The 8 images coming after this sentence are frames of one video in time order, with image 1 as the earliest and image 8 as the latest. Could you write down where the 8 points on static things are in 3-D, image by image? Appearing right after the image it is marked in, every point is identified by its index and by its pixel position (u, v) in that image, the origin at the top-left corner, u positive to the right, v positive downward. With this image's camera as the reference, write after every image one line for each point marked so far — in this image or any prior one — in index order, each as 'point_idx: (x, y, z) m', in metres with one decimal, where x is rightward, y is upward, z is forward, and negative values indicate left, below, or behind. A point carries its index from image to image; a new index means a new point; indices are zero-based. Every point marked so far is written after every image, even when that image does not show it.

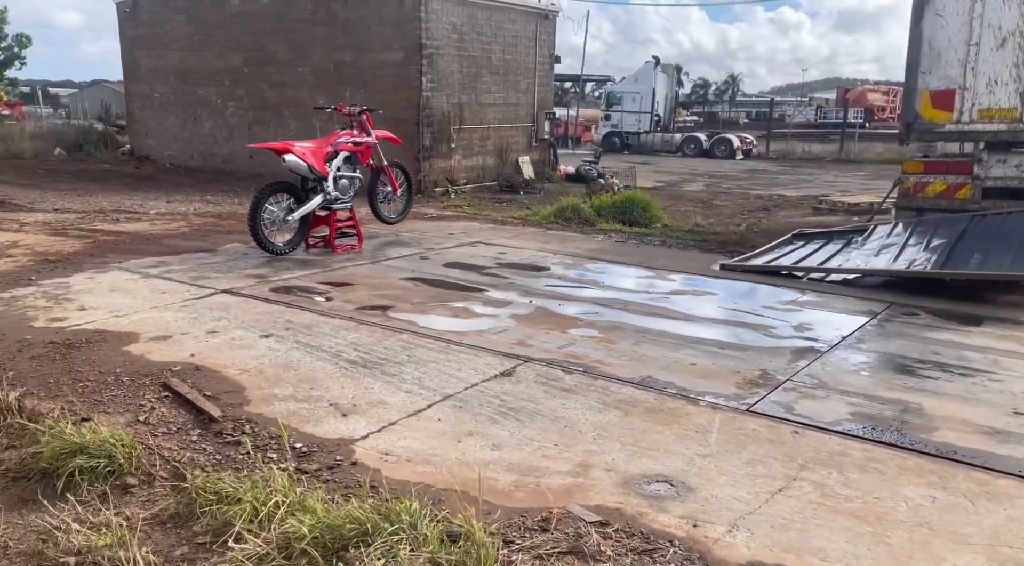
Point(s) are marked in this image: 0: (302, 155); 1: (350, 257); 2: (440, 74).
0: (-1.9, +1.2, +7.2) m
1: (-1.5, +0.2, +7.4) m
2: (-1.6, +4.8, +18.1) m
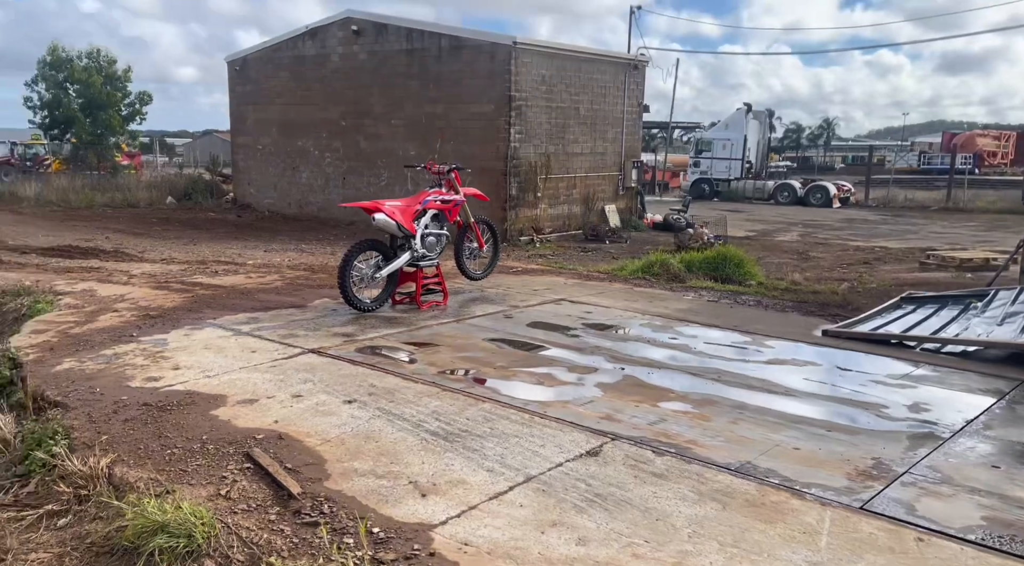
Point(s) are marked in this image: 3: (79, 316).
0: (-1.1, +0.6, +7.3) m
1: (-0.7, -0.3, +7.4) m
2: (+0.4, +3.7, +18.3) m
3: (-3.9, -0.3, +7.0) m
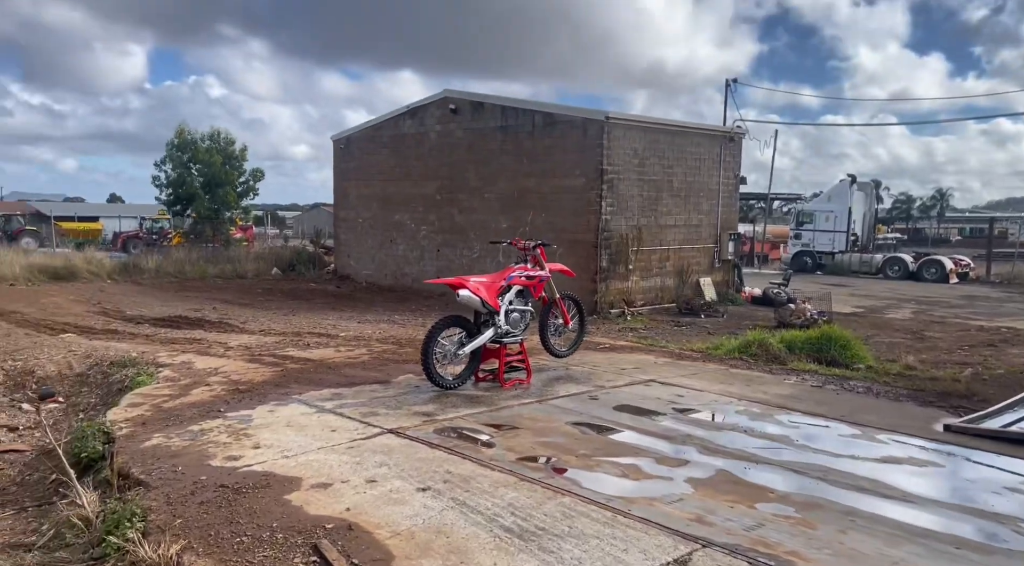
0: (-0.3, -0.1, +7.2) m
1: (+0.1, -1.0, +7.2) m
2: (+2.5, +2.0, +18.1) m
3: (-3.1, -1.0, +7.2) m
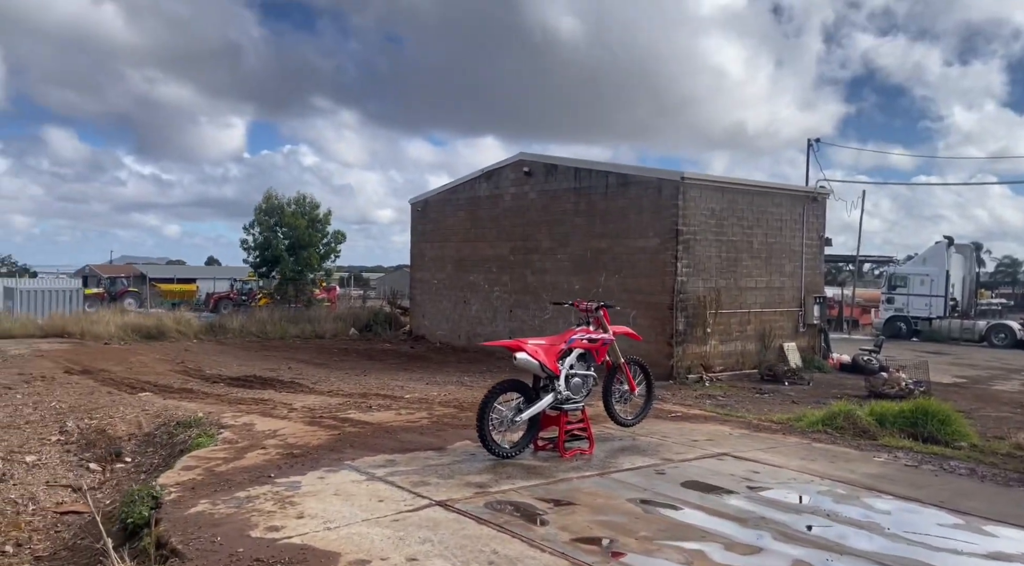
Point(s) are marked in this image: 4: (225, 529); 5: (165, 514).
0: (+0.2, -0.6, +6.9) m
1: (+0.6, -1.6, +6.7) m
2: (+4.2, +0.5, +17.6) m
3: (-2.6, -1.5, +7.1) m
4: (-1.8, -1.6, +5.0) m
5: (-2.3, -1.6, +5.3) m
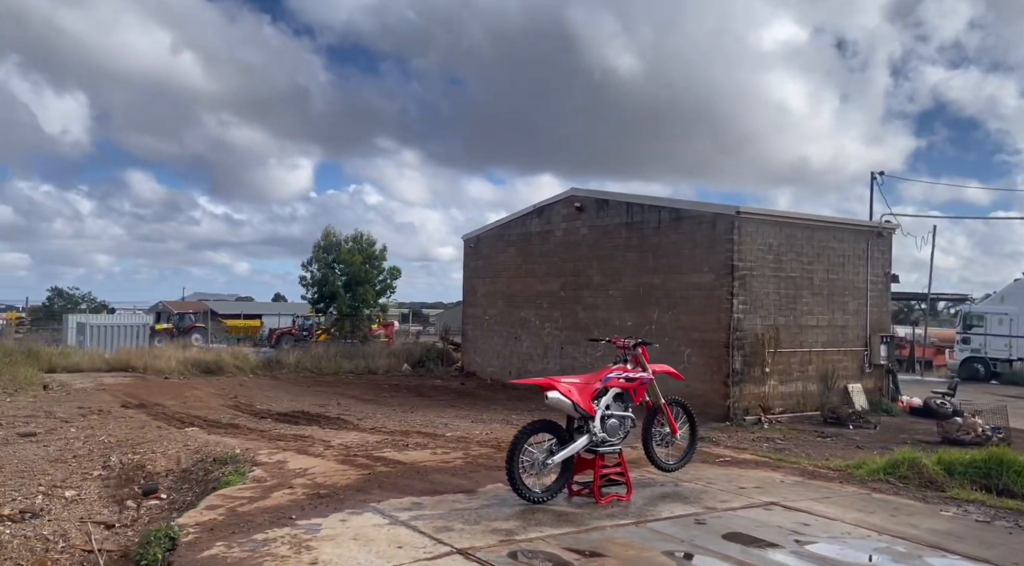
0: (+0.5, -0.9, +6.6) m
1: (+0.8, -1.9, +6.4) m
2: (+5.2, -0.3, +17.0) m
3: (-2.3, -1.8, +6.9) m
4: (-1.7, -1.8, +4.9) m
5: (-2.2, -1.8, +5.2) m
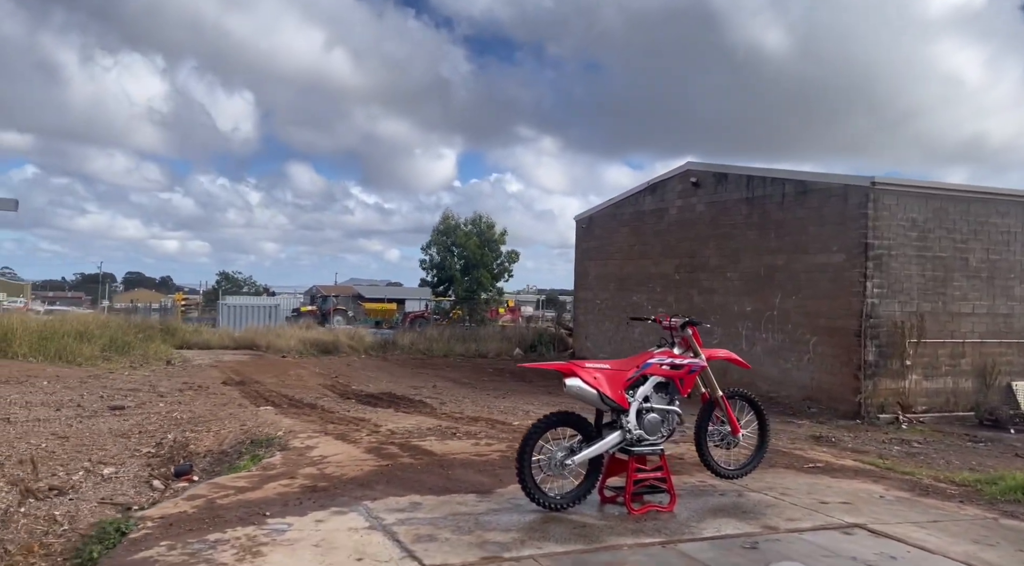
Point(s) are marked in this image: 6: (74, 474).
0: (+0.6, -0.7, +5.4) m
1: (+0.9, -1.6, +5.2) m
2: (+7.1, +0.1, +14.9) m
3: (-2.1, -1.6, +6.3) m
4: (-1.9, -1.6, +4.2) m
5: (-2.3, -1.6, +4.6) m
6: (-4.6, -2.0, +8.2) m
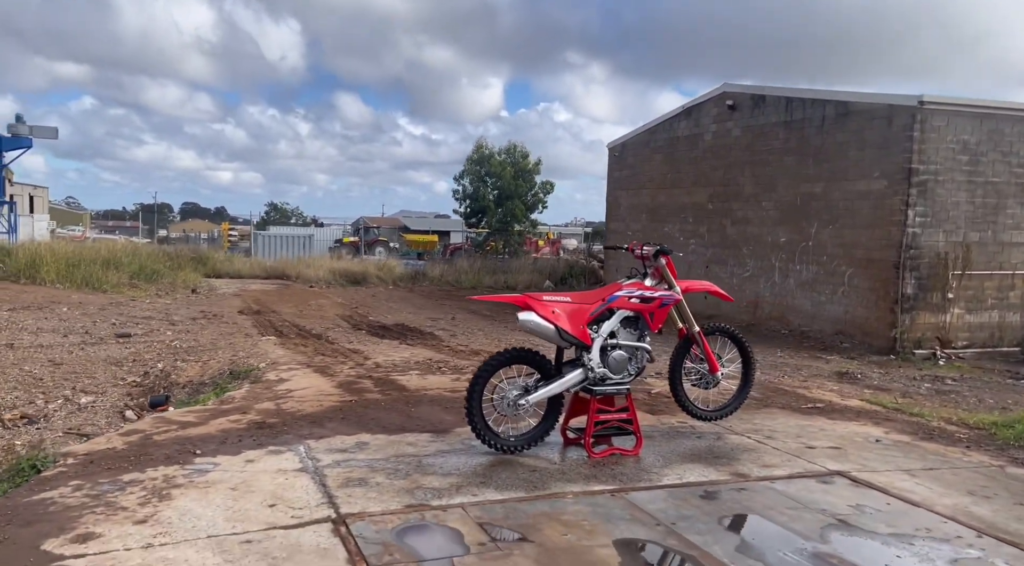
0: (+0.2, -0.2, +4.9) m
1: (+0.5, -1.2, +4.7) m
2: (+7.3, +1.4, +13.9) m
3: (-2.3, -1.0, +6.0) m
4: (-2.3, -1.2, +3.9) m
5: (-2.7, -1.1, +4.3) m
6: (-4.7, -1.2, +8.0) m
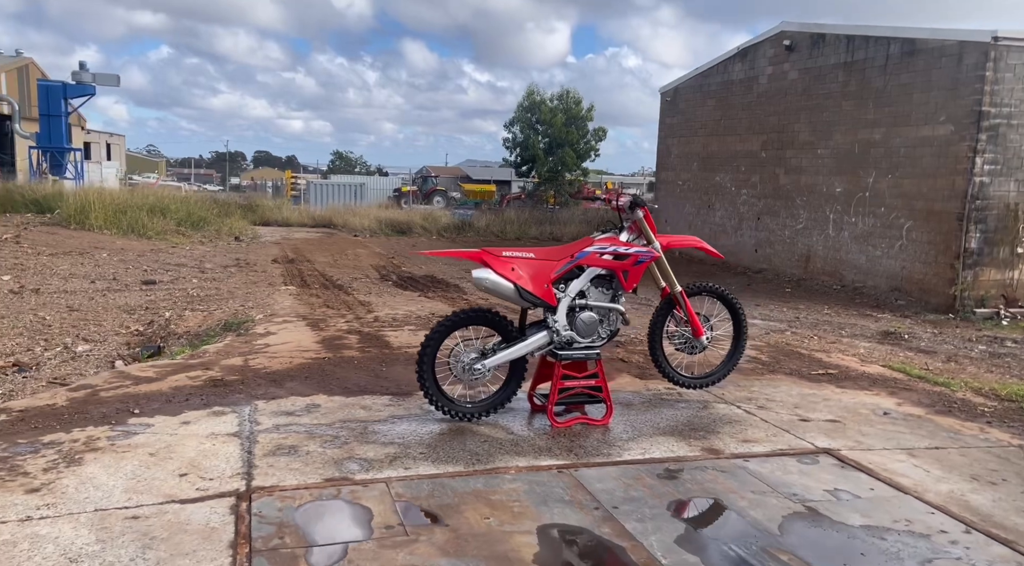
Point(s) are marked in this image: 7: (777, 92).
0: (0.0, +0.1, +4.5) m
1: (+0.3, -0.9, +4.3) m
2: (+7.8, +2.1, +12.7) m
3: (-2.5, -0.6, +5.8) m
4: (-2.6, -0.9, +3.7) m
5: (-3.0, -0.9, +4.1) m
6: (-4.7, -0.7, +8.0) m
7: (+5.9, +4.5, +18.2) m
